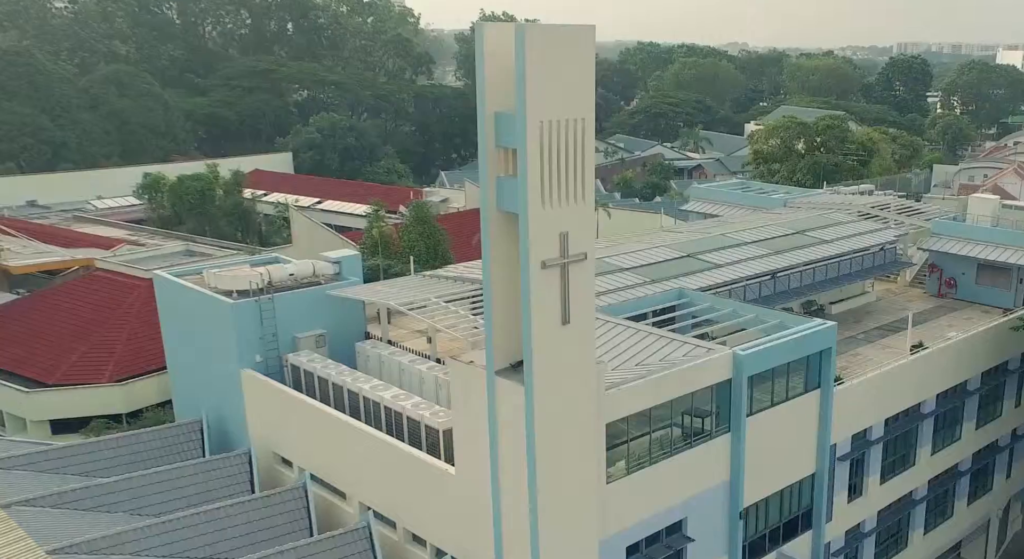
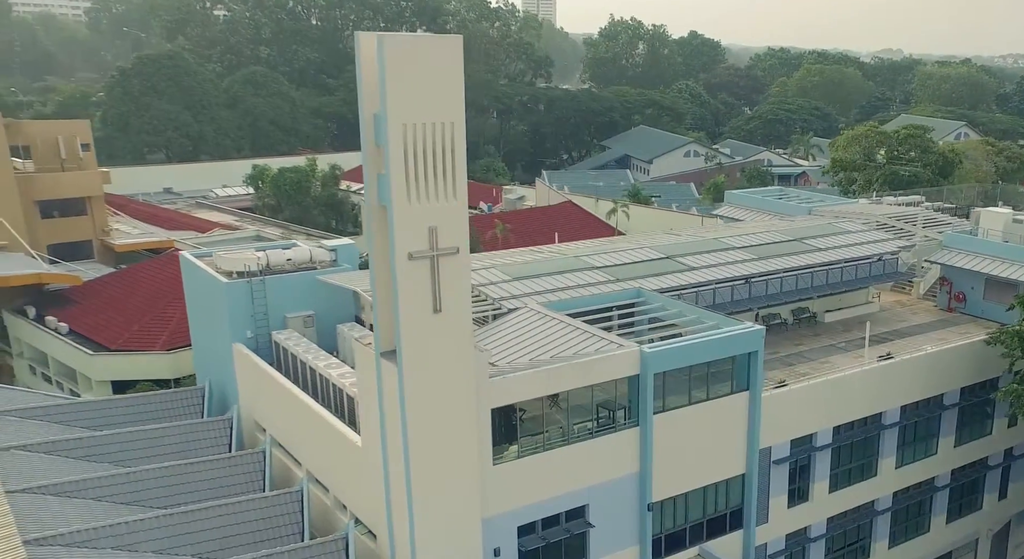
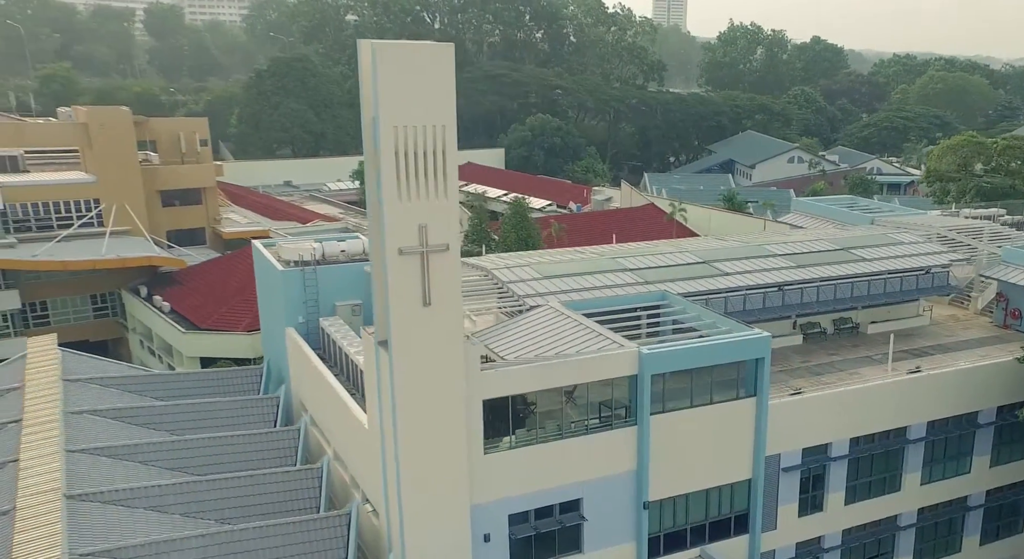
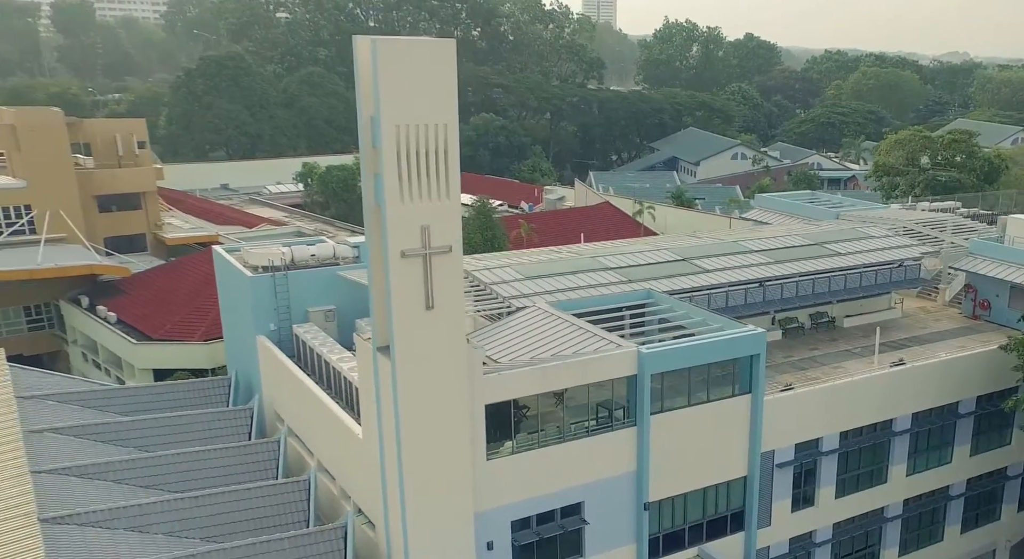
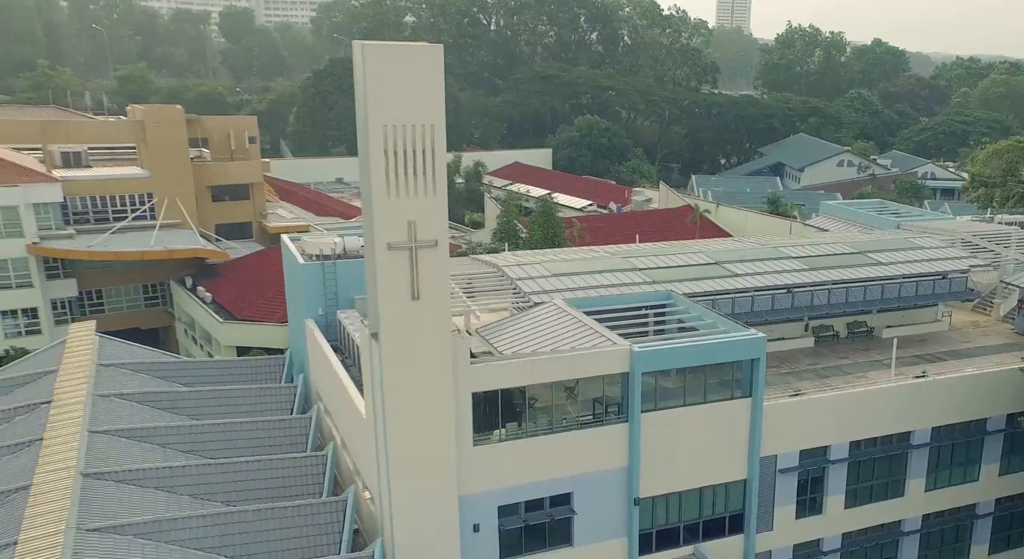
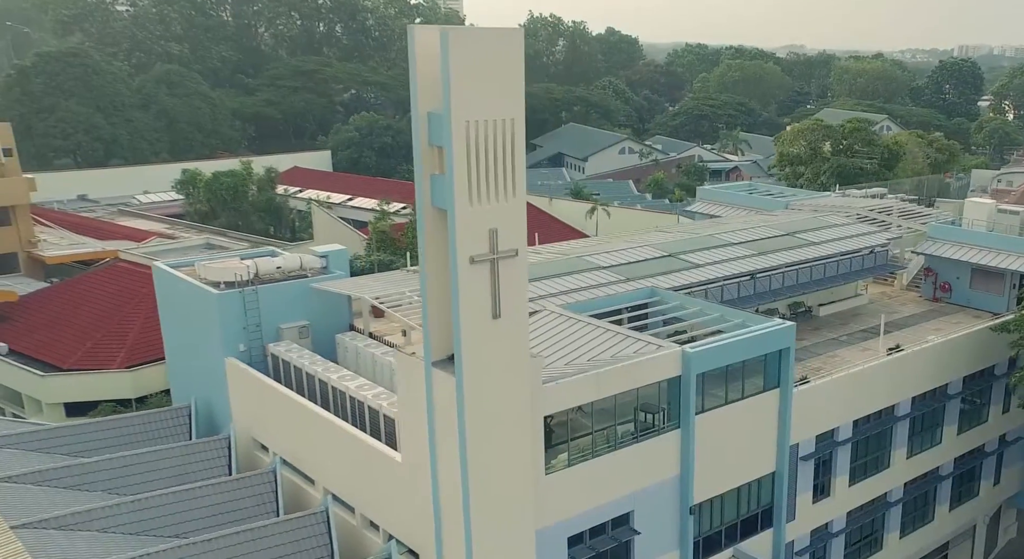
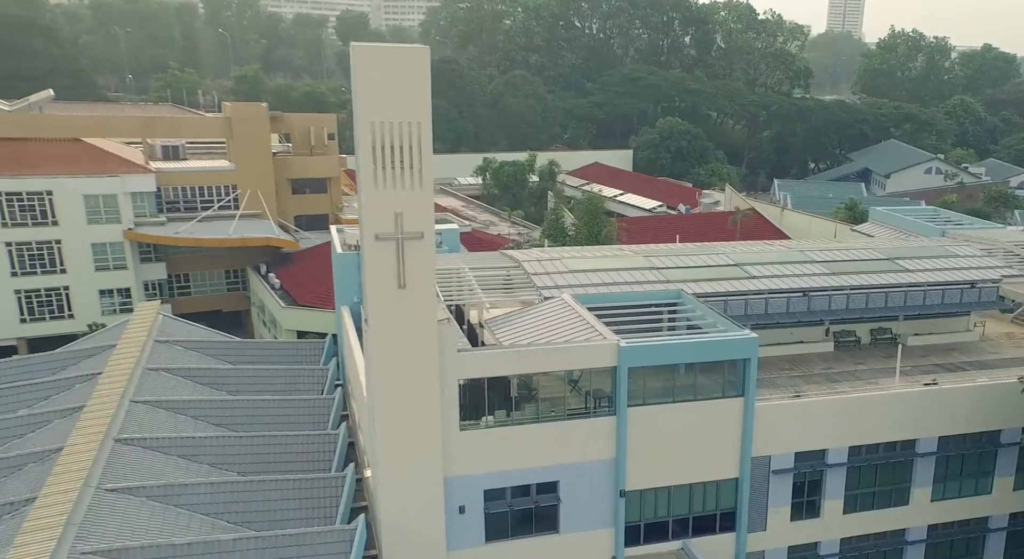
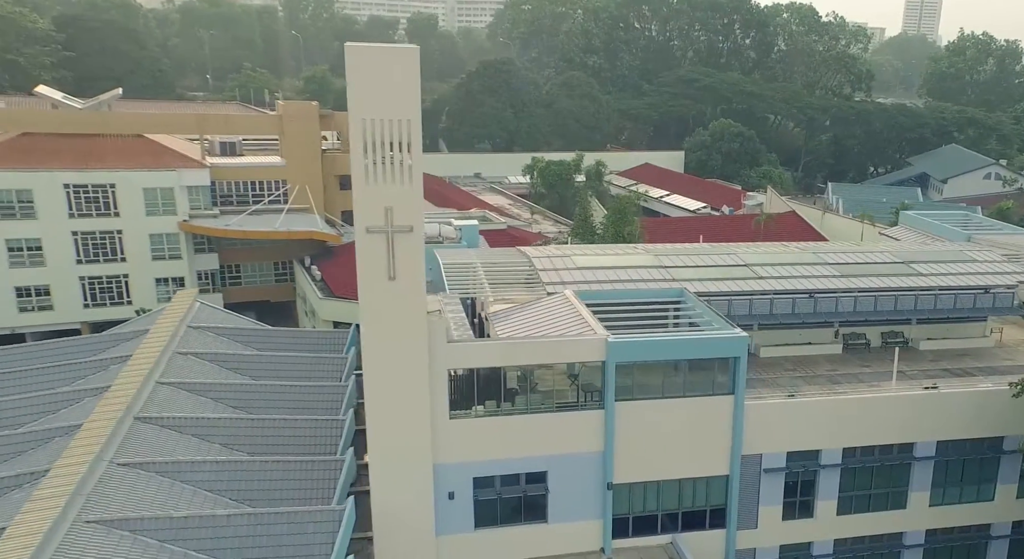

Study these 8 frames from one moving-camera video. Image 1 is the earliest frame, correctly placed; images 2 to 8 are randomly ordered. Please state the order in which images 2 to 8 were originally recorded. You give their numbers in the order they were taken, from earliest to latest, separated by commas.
6, 2, 4, 3, 5, 7, 8
